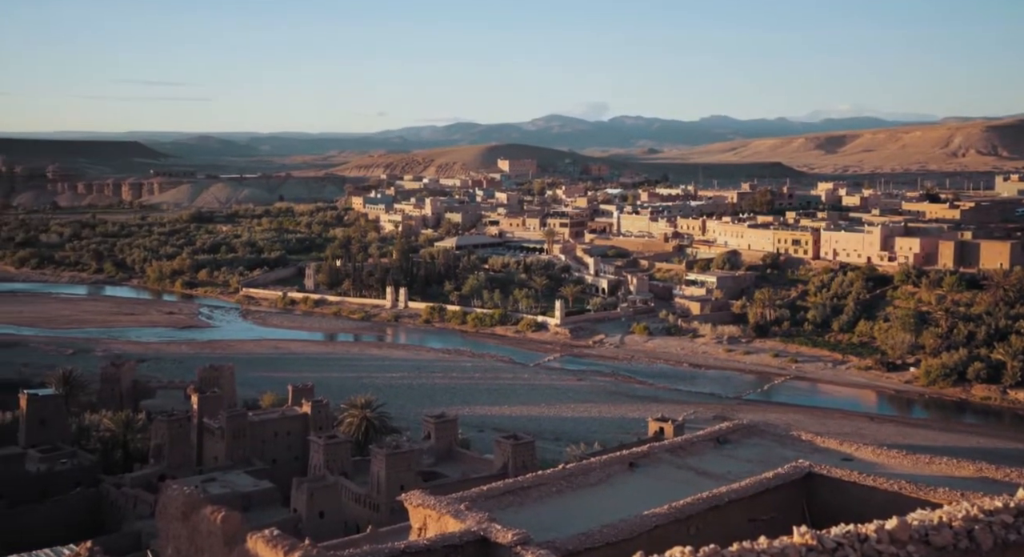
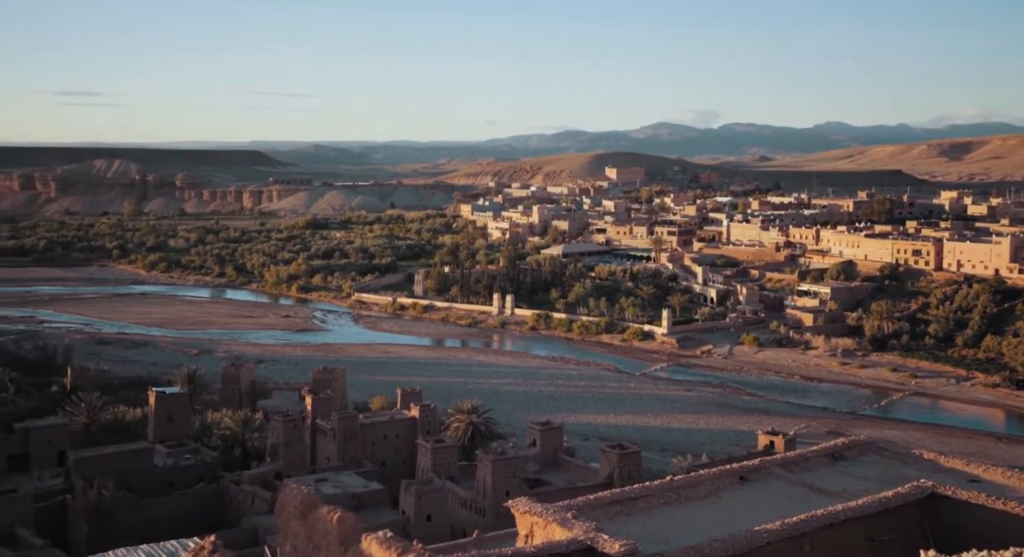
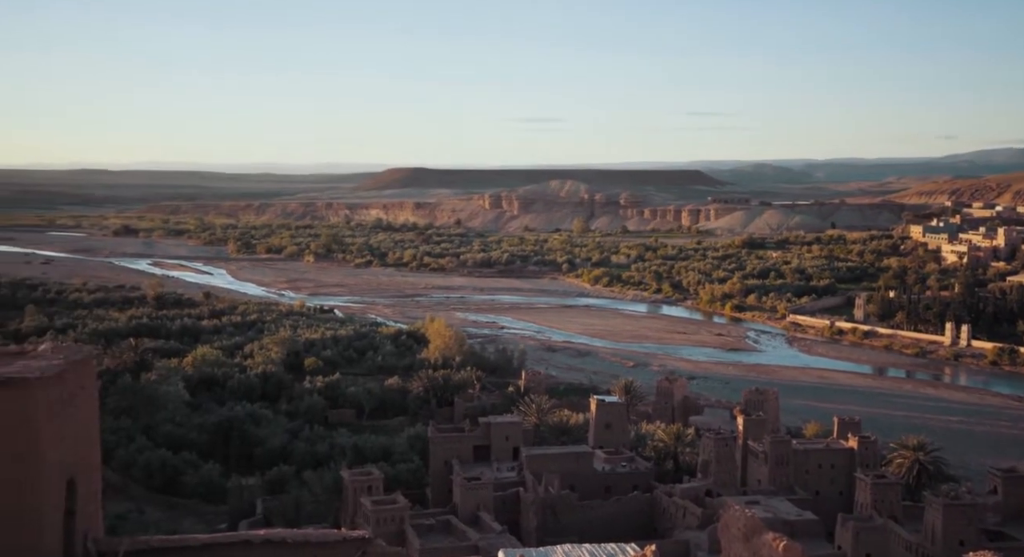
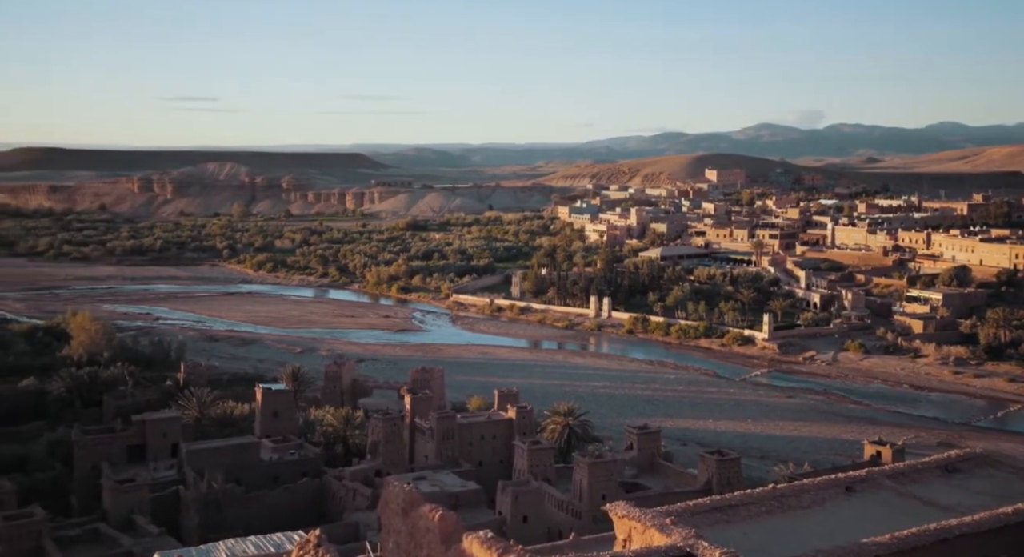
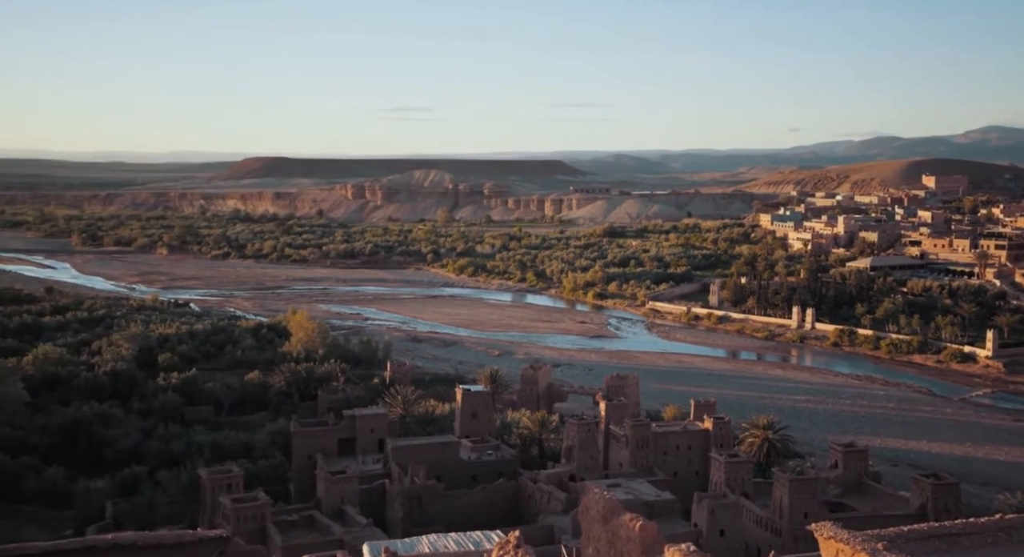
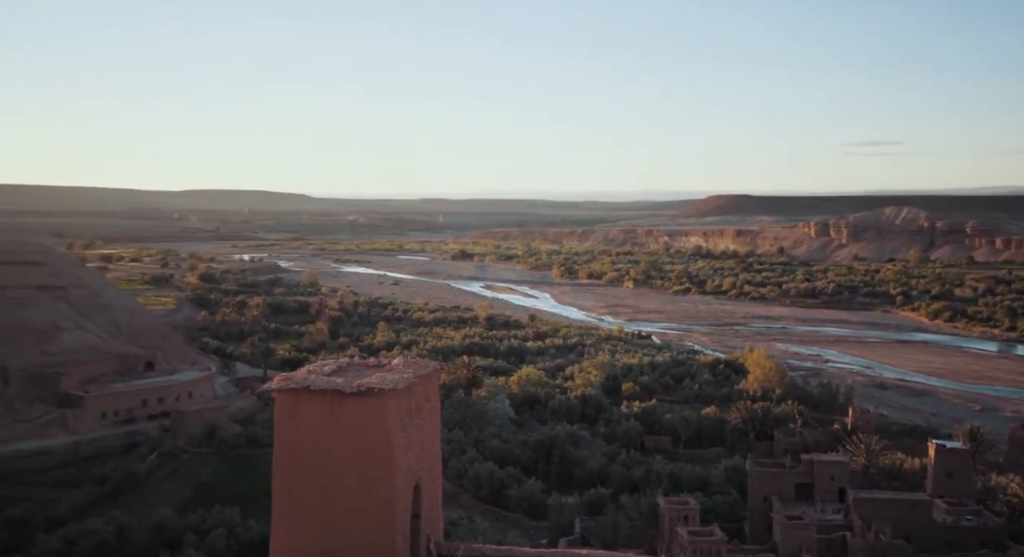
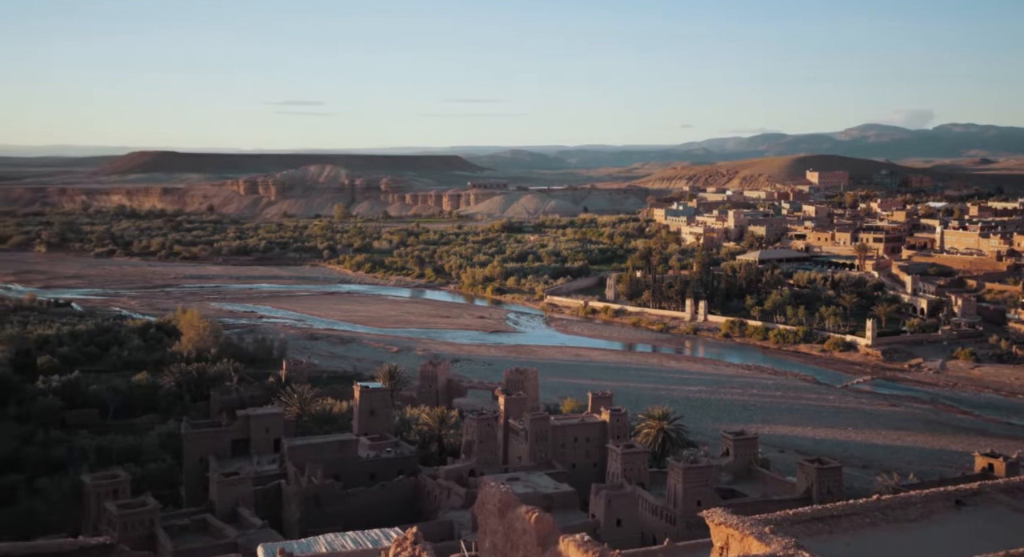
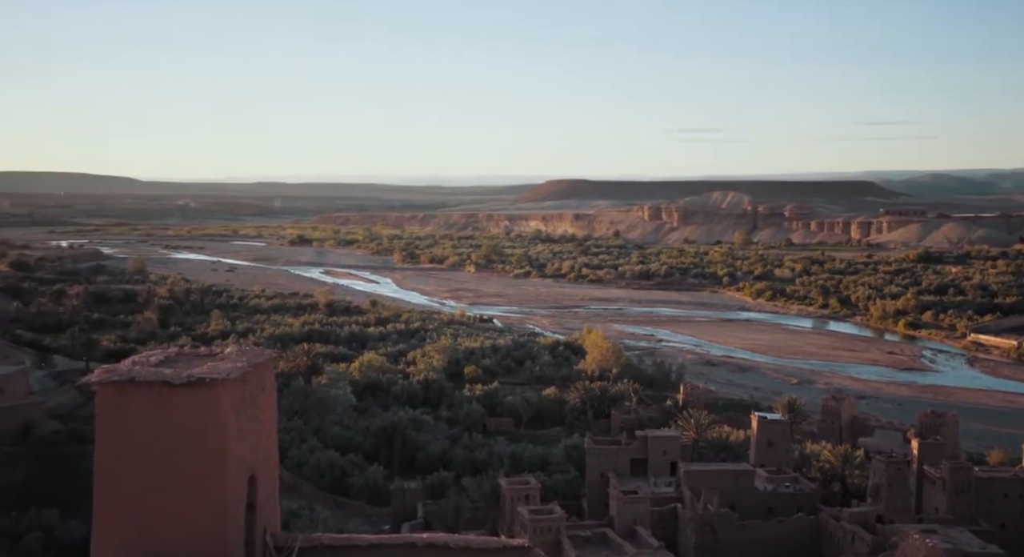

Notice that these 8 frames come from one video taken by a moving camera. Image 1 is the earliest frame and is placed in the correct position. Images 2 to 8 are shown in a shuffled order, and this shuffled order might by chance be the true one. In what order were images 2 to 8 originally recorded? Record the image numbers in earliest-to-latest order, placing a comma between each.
2, 4, 7, 5, 3, 8, 6
